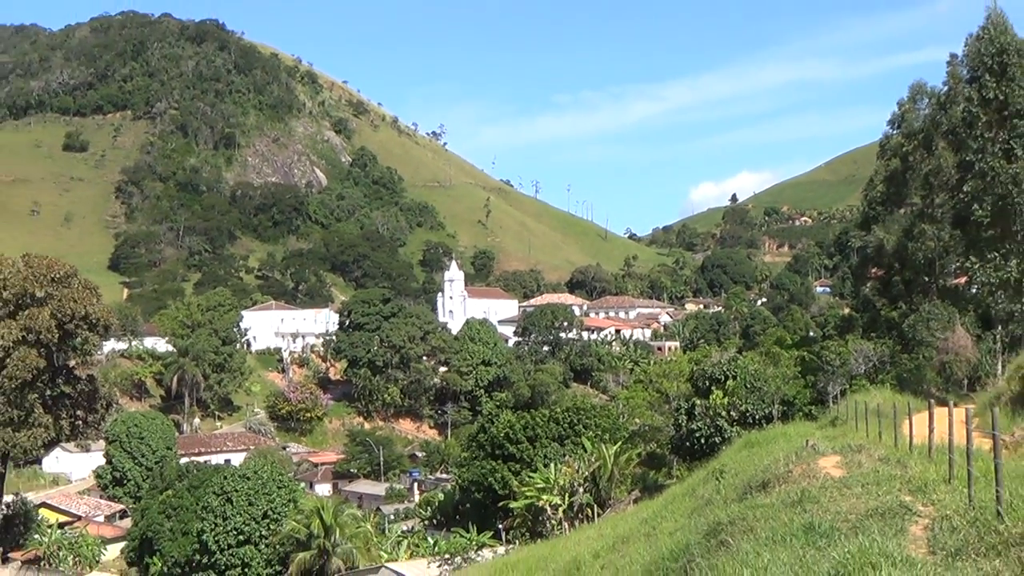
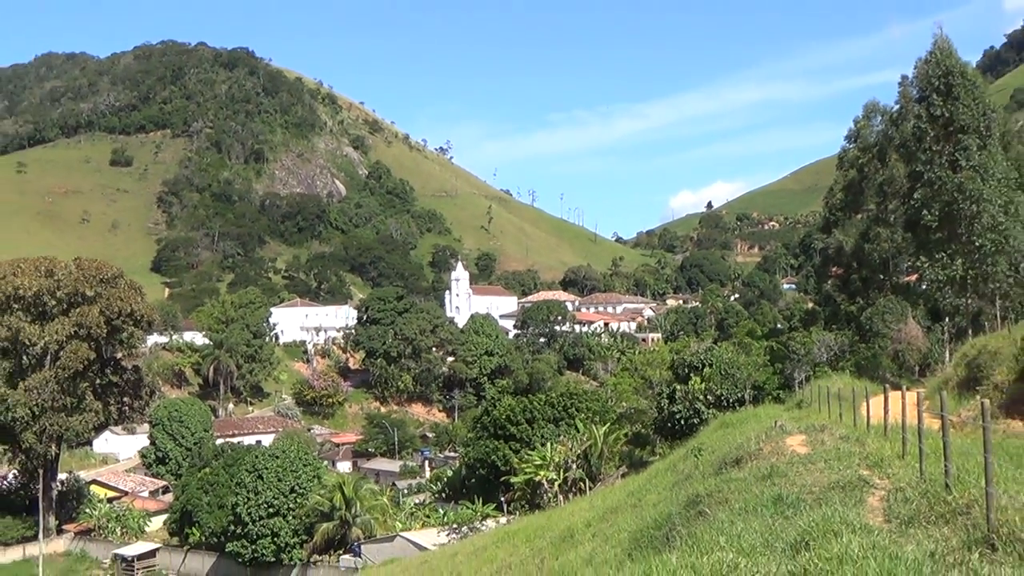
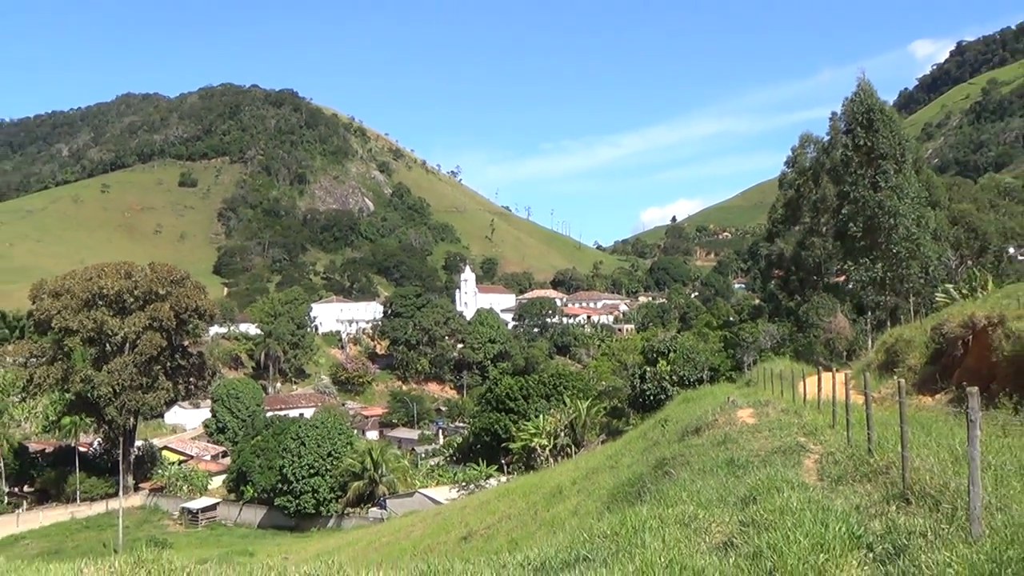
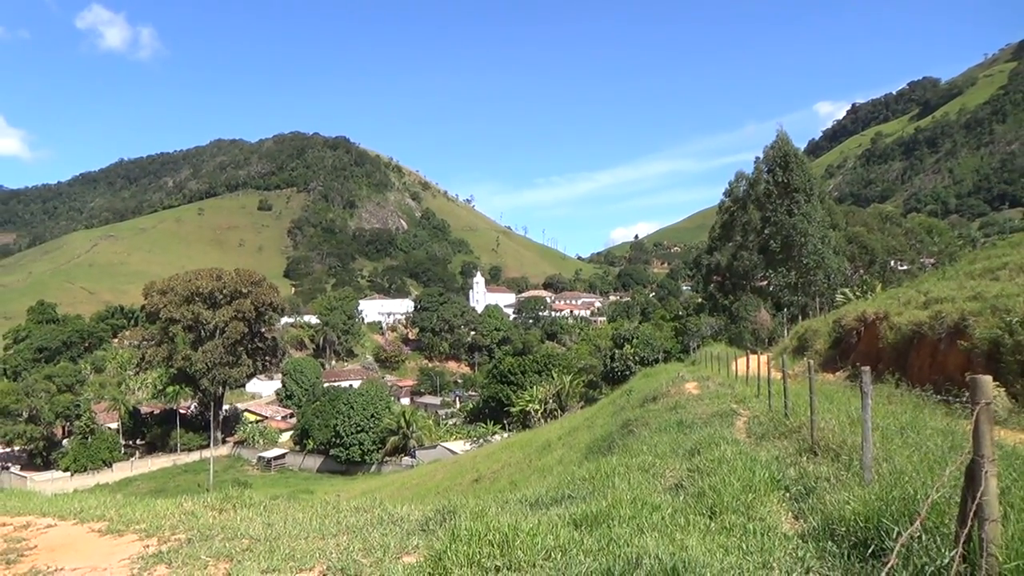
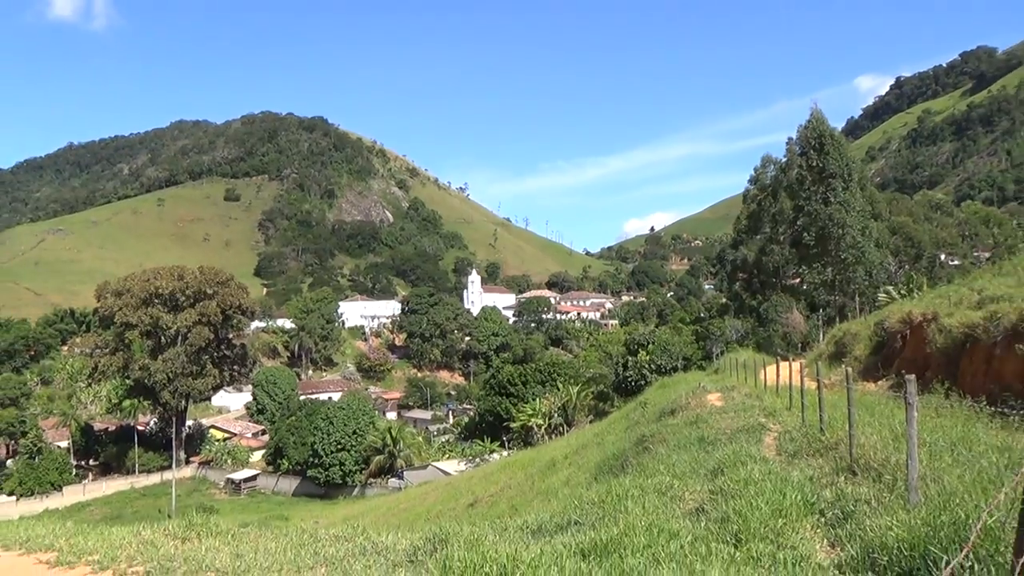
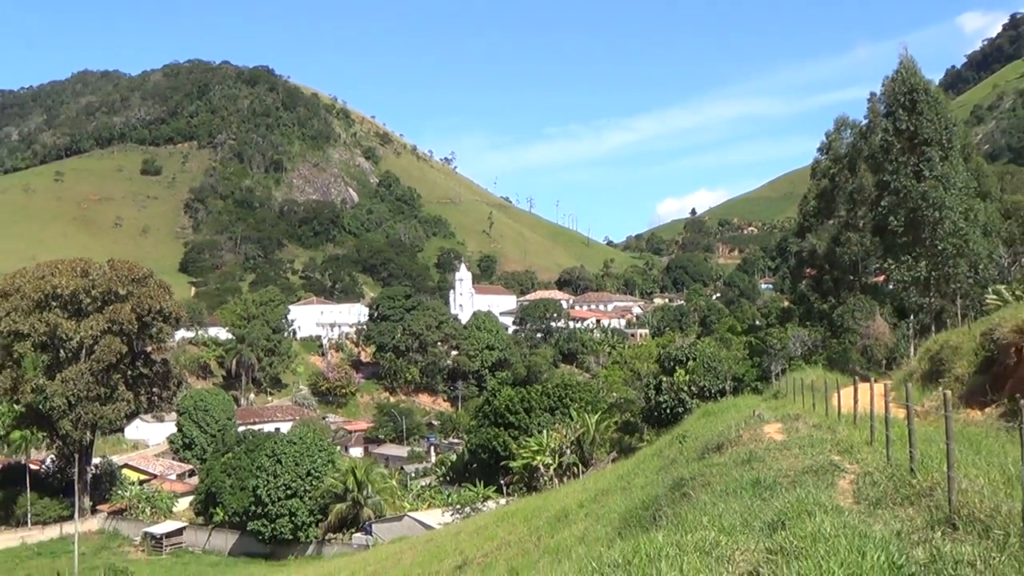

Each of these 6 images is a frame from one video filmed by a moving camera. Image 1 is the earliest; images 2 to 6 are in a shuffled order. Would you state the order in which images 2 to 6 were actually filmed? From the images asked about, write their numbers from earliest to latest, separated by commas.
2, 6, 3, 5, 4
